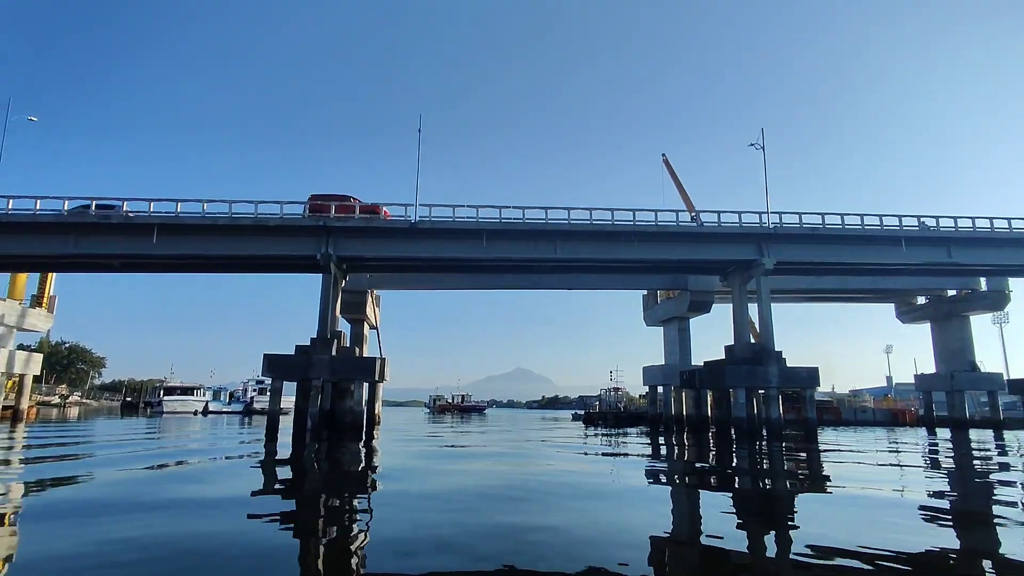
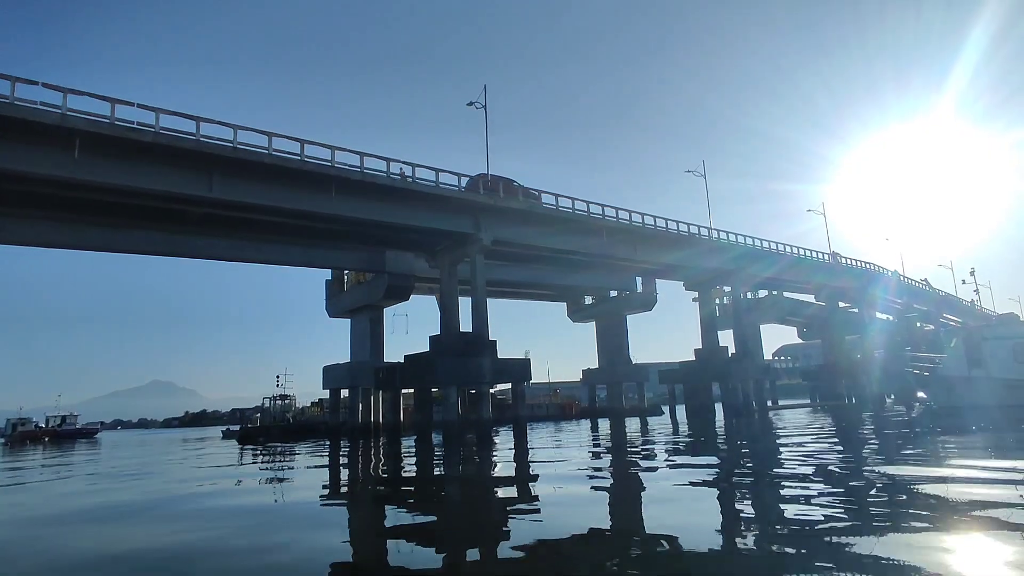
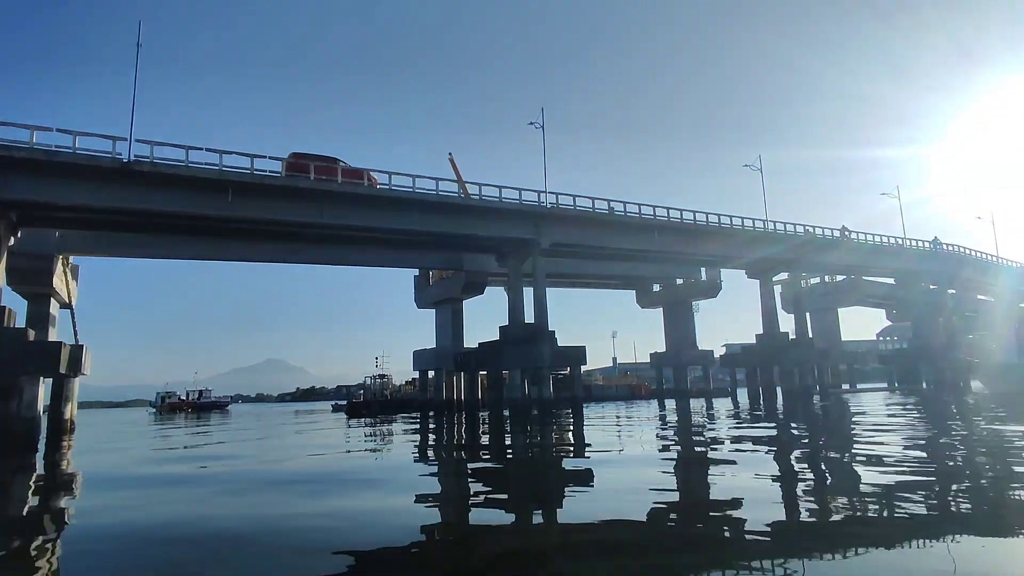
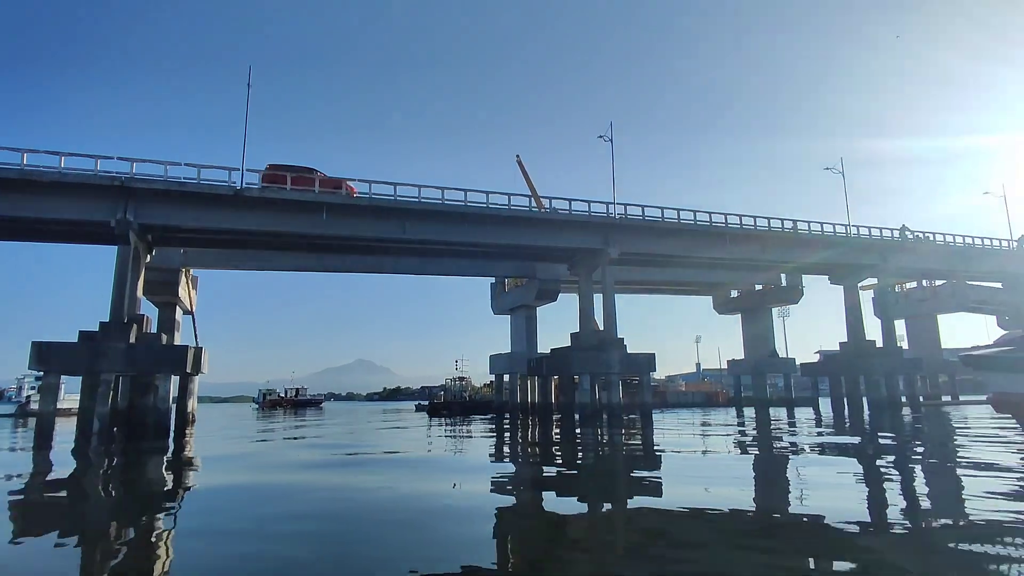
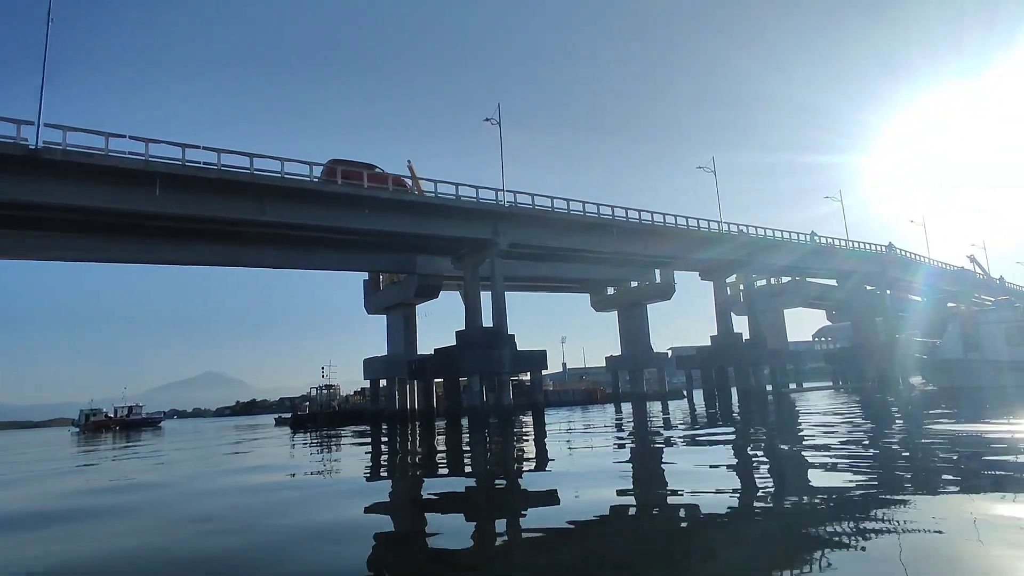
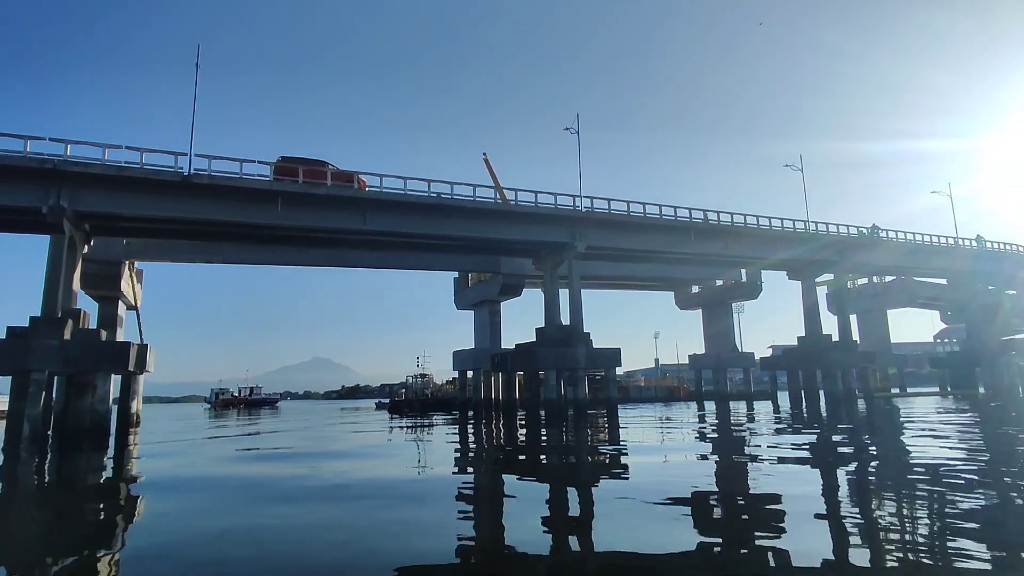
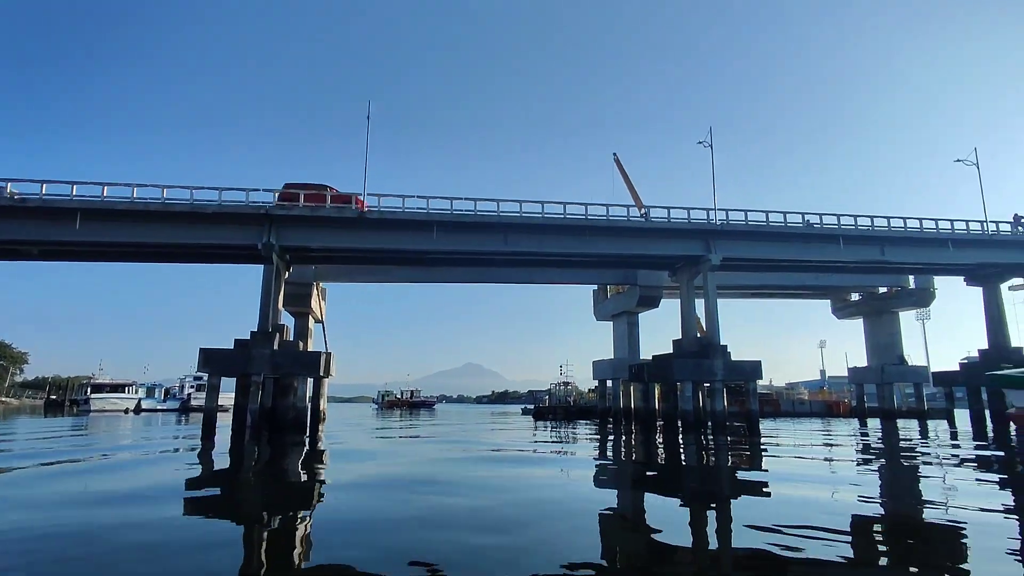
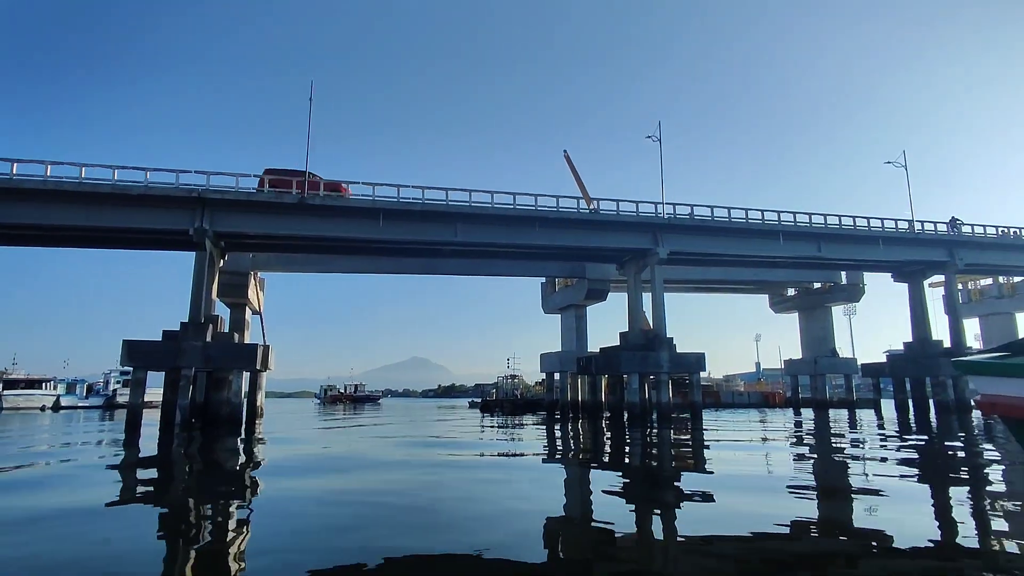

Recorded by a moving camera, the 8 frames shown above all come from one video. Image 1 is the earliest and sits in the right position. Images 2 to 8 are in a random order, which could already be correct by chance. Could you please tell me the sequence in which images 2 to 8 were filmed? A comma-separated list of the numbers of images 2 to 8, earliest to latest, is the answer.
7, 8, 4, 6, 3, 5, 2
